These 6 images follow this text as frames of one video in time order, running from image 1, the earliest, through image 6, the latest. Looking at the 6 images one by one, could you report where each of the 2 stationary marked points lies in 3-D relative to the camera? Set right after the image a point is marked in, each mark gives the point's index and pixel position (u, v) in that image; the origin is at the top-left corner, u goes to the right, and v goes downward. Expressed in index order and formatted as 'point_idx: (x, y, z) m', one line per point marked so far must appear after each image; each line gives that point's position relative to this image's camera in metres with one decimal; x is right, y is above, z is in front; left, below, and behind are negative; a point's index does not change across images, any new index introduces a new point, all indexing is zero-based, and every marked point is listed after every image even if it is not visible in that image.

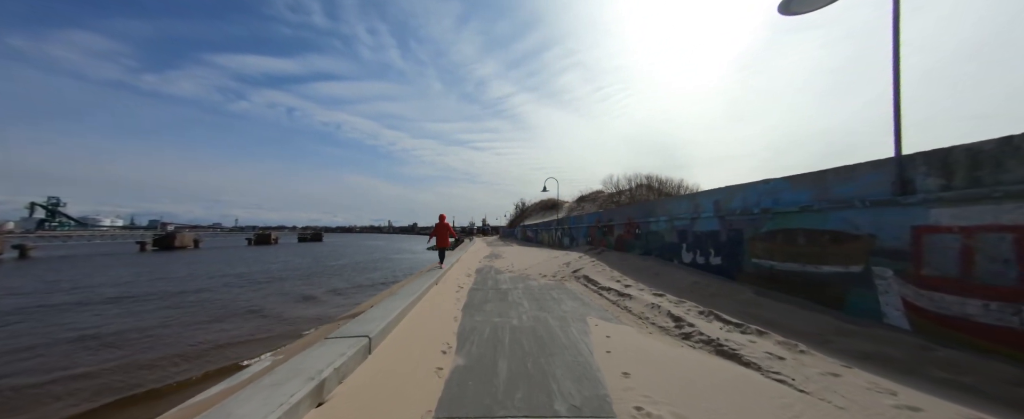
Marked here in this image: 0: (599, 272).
0: (+2.6, -1.9, +9.5) m
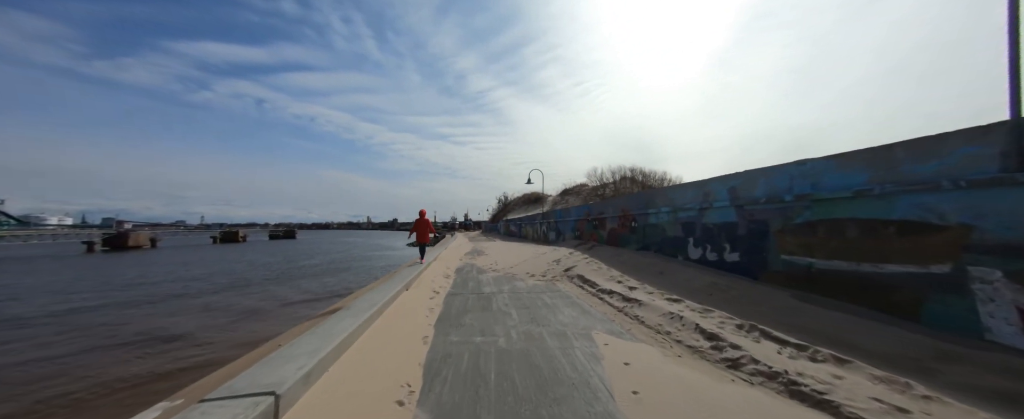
0: (+2.2, -1.7, +8.4) m
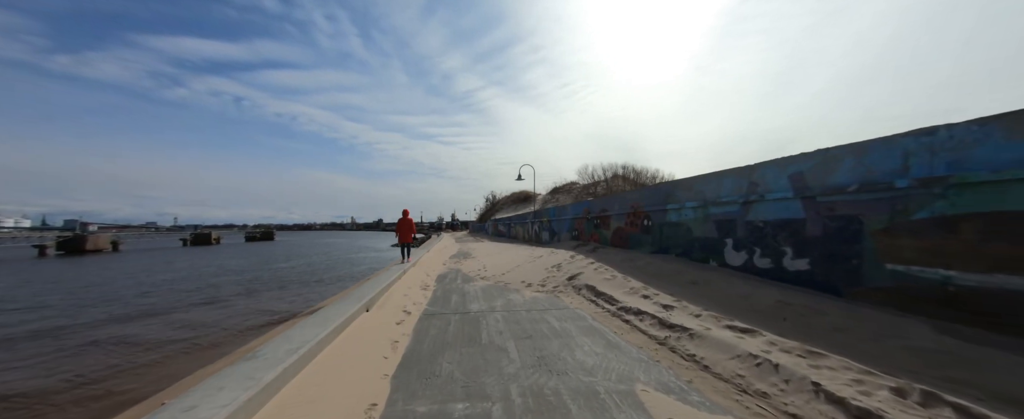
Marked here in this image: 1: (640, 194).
0: (+2.1, -1.6, +6.8) m
1: (+3.9, +0.5, +9.6) m
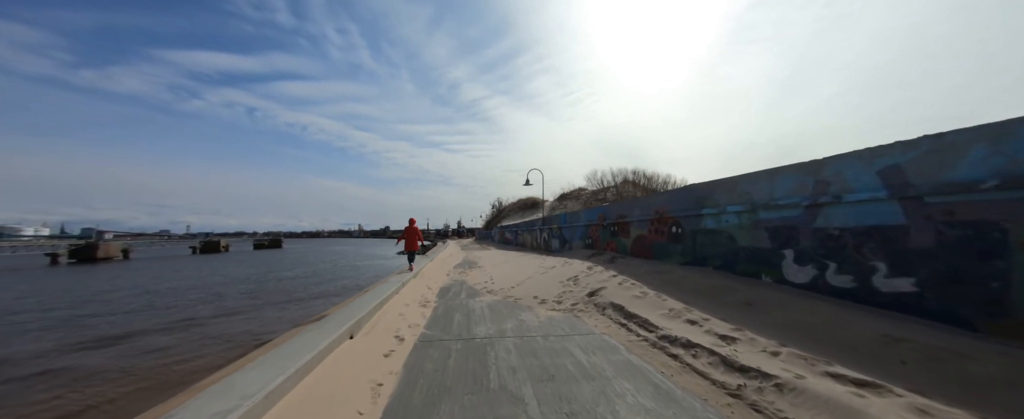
0: (+2.3, -1.7, +5.7) m
1: (+4.2, +0.3, +8.6) m
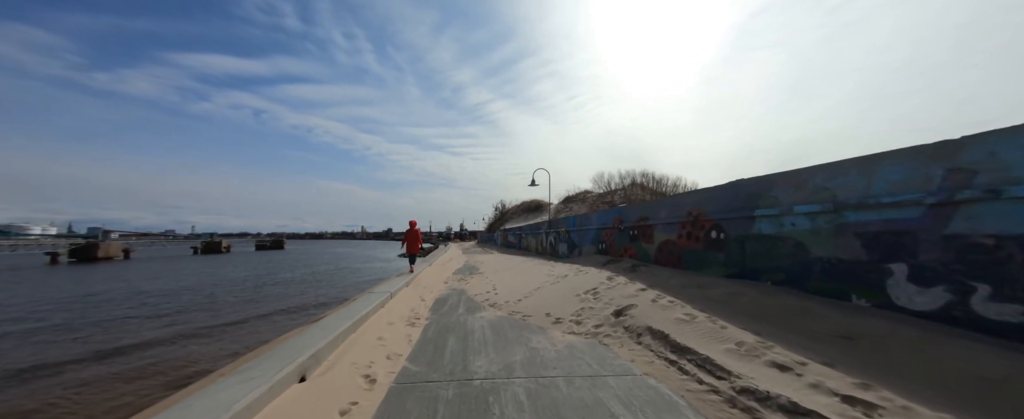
0: (+2.4, -1.6, +4.4) m
1: (+4.4, +0.3, +7.3) m
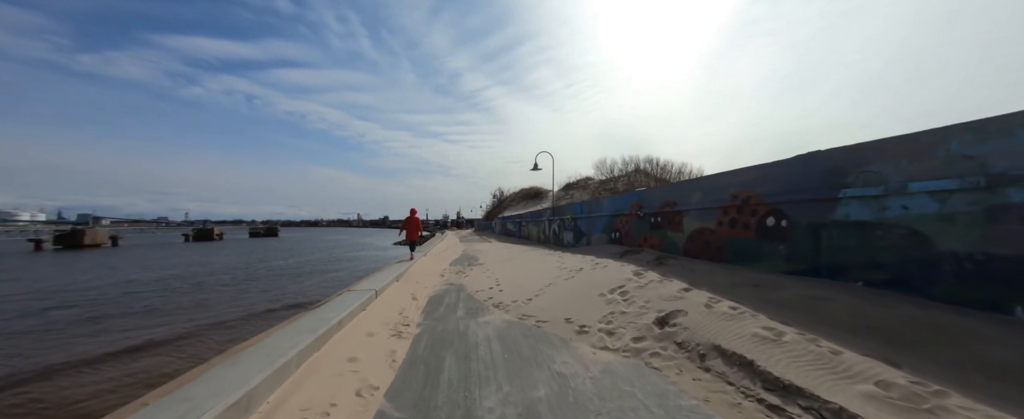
0: (+2.6, -1.4, +3.2) m
1: (+4.6, +0.6, +6.0) m
